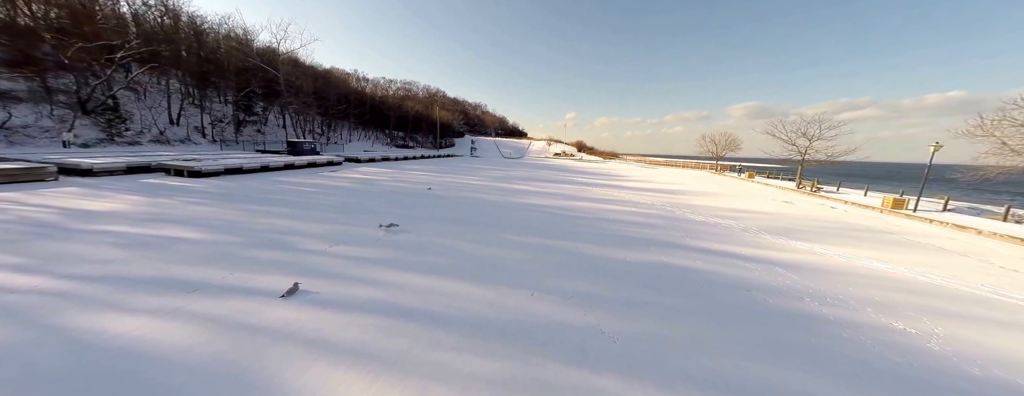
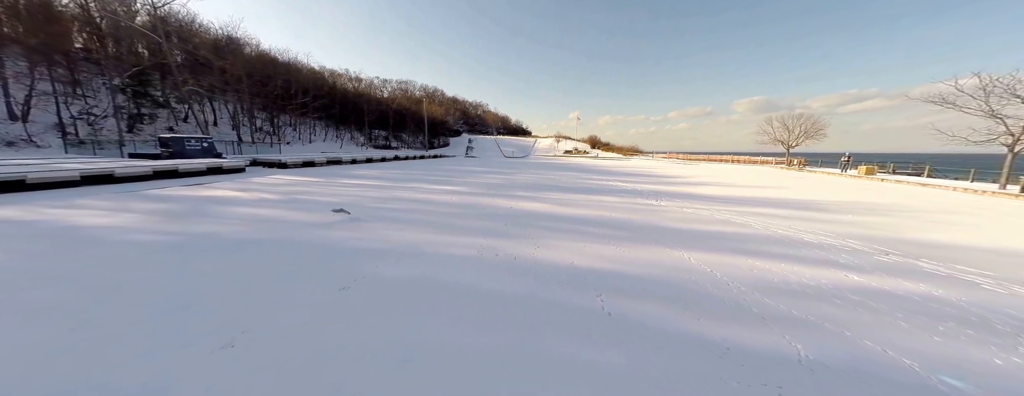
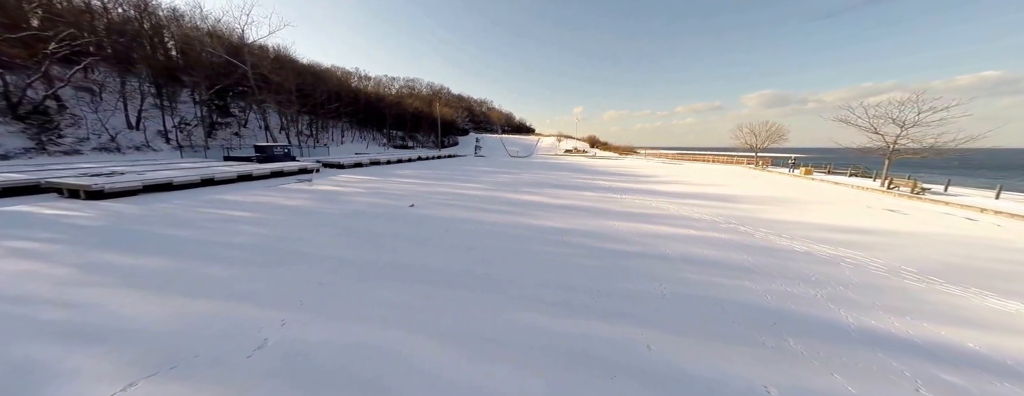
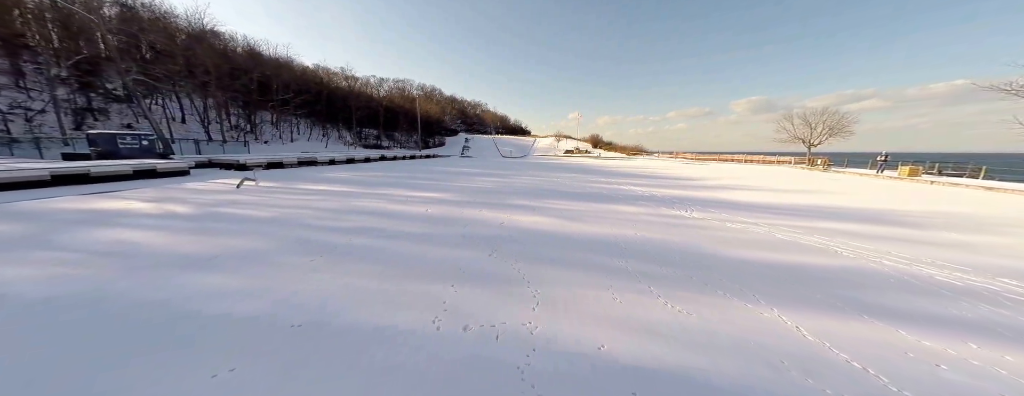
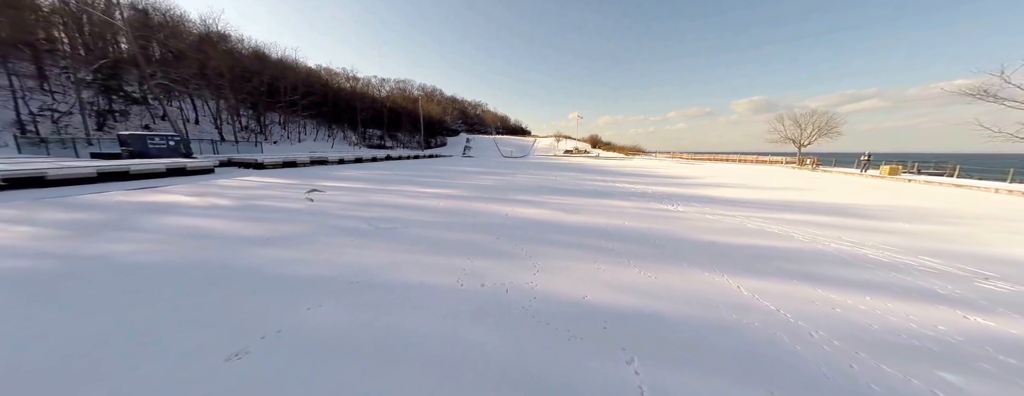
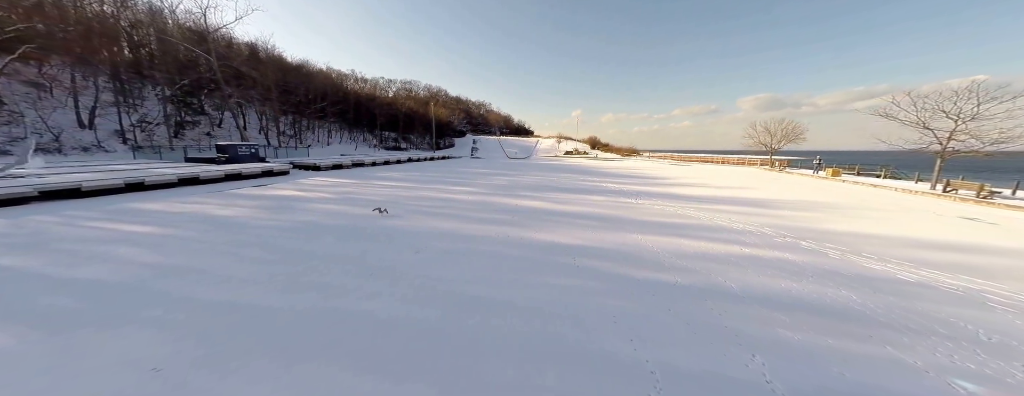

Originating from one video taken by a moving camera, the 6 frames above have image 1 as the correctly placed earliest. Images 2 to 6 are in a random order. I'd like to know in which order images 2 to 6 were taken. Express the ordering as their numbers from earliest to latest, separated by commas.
3, 6, 2, 5, 4
